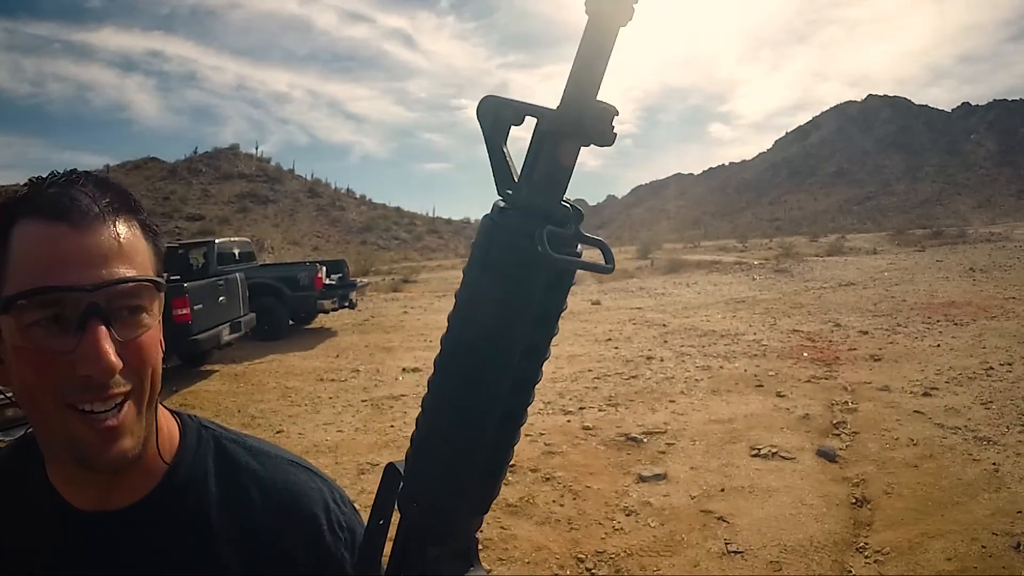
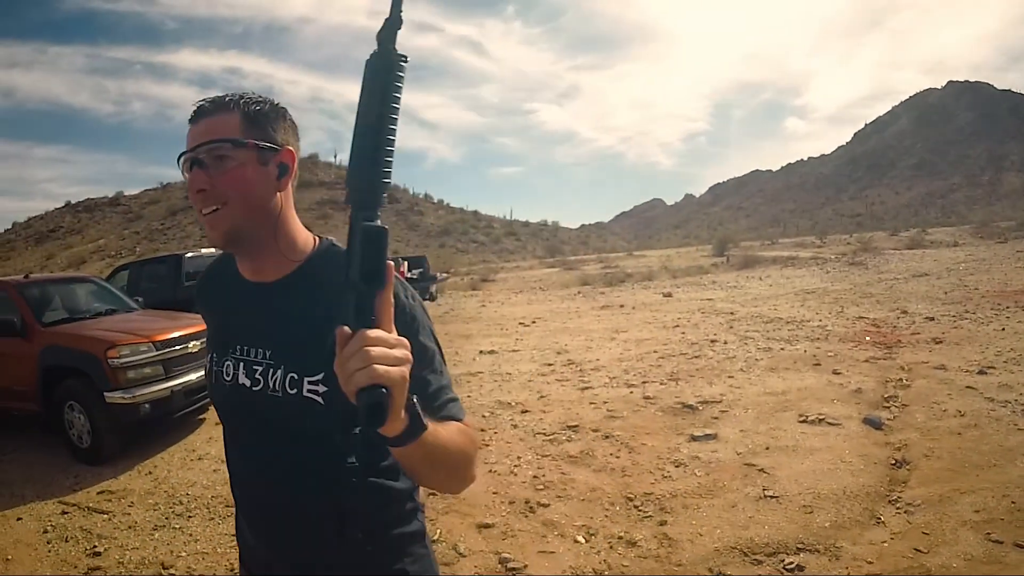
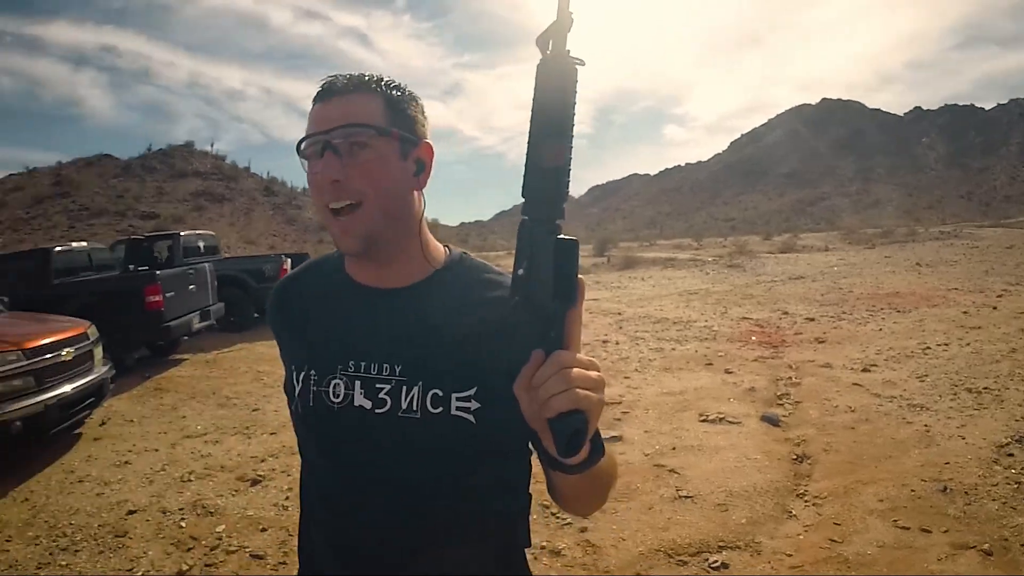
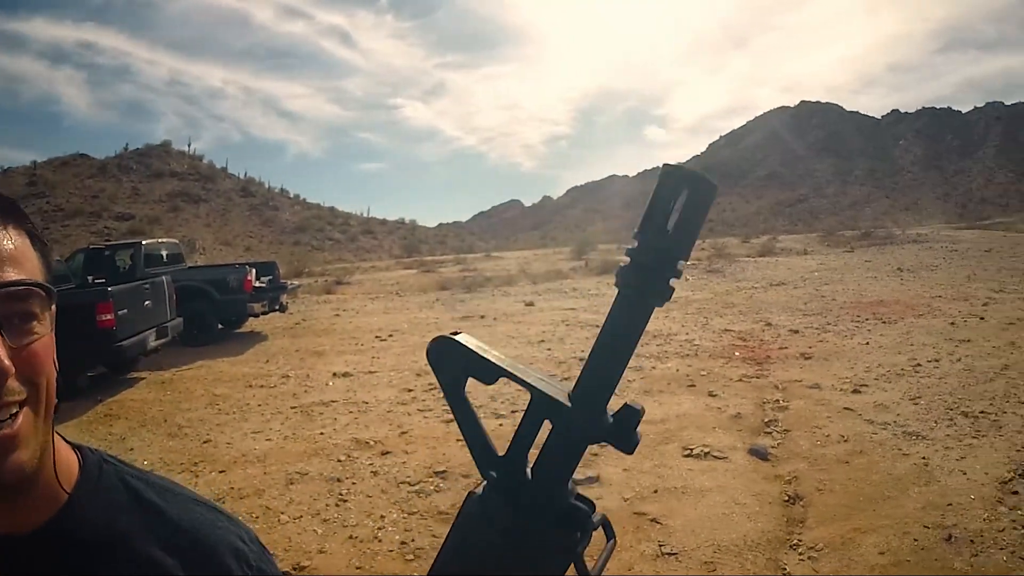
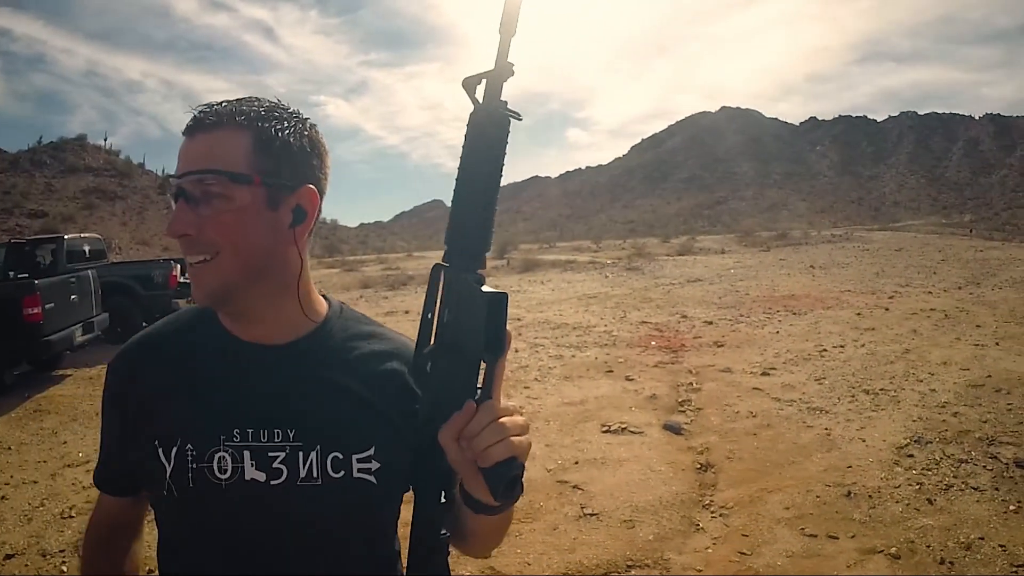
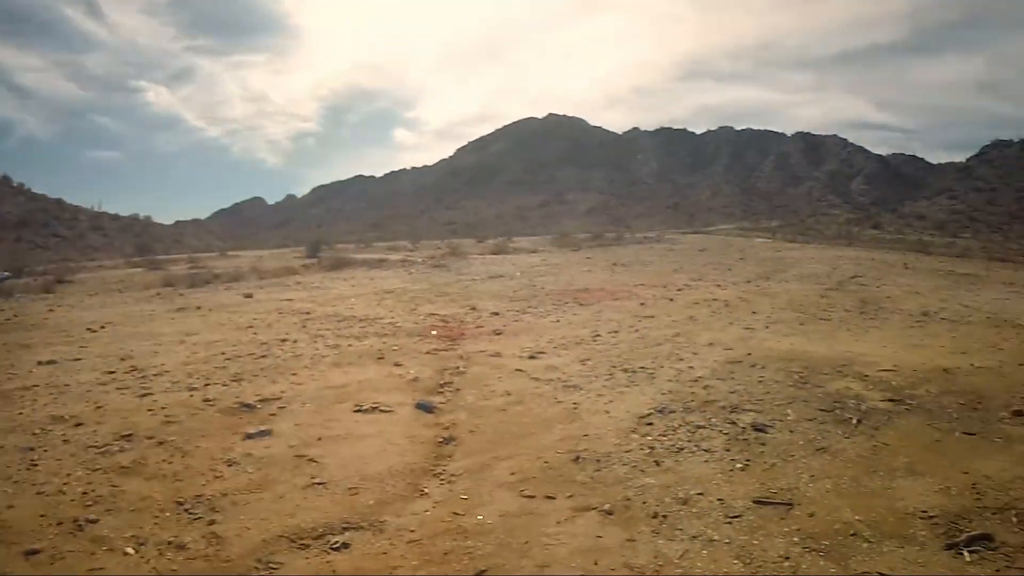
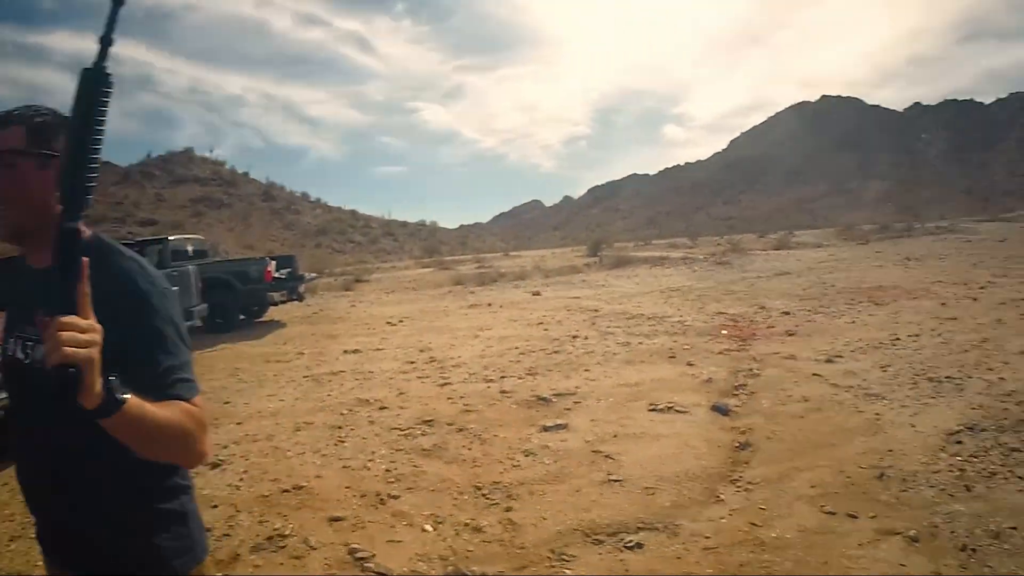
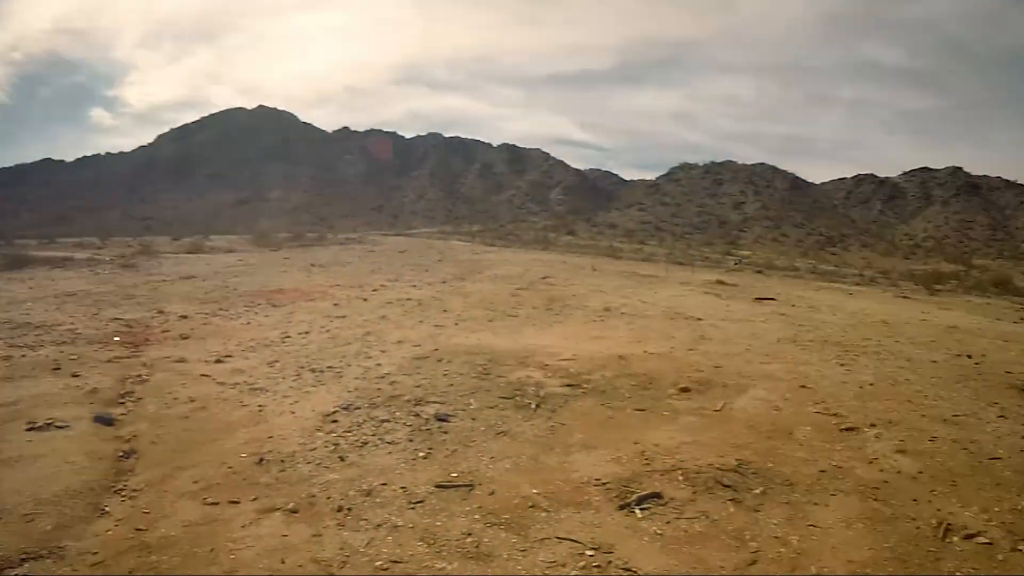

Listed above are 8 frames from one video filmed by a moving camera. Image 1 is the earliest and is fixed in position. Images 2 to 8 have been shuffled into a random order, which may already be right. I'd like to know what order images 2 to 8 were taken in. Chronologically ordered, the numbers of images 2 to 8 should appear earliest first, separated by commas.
4, 5, 3, 2, 7, 6, 8
